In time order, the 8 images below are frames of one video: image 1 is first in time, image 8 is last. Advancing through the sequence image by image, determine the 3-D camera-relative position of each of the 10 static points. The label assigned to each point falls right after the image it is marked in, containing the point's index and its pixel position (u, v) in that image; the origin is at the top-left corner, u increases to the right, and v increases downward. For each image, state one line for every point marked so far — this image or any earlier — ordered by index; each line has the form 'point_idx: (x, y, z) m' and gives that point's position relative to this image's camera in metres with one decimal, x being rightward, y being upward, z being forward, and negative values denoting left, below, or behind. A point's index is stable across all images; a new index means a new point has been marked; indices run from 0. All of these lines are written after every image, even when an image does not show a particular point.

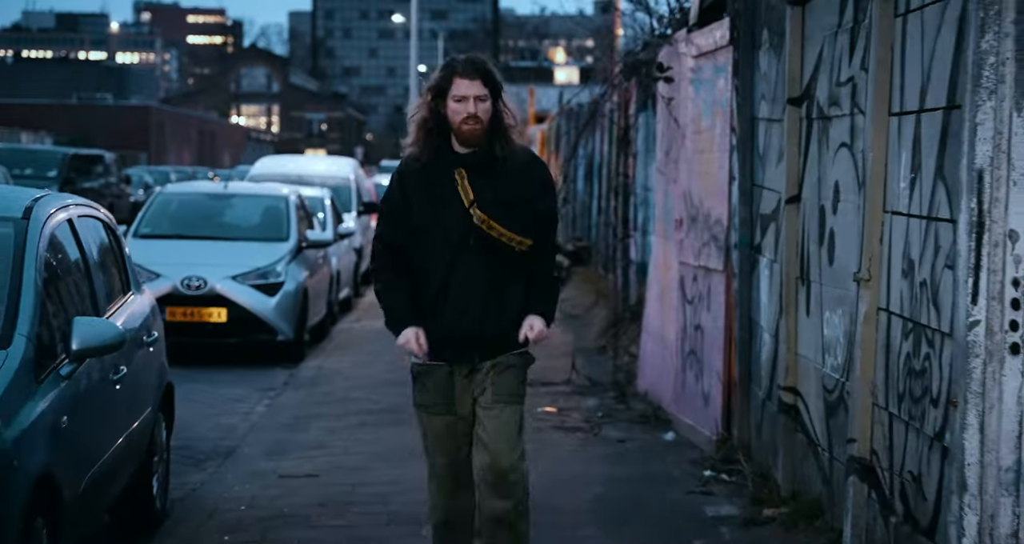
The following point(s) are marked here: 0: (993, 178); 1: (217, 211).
0: (+1.4, +0.3, +4.2) m
1: (-2.7, +0.6, +13.7) m
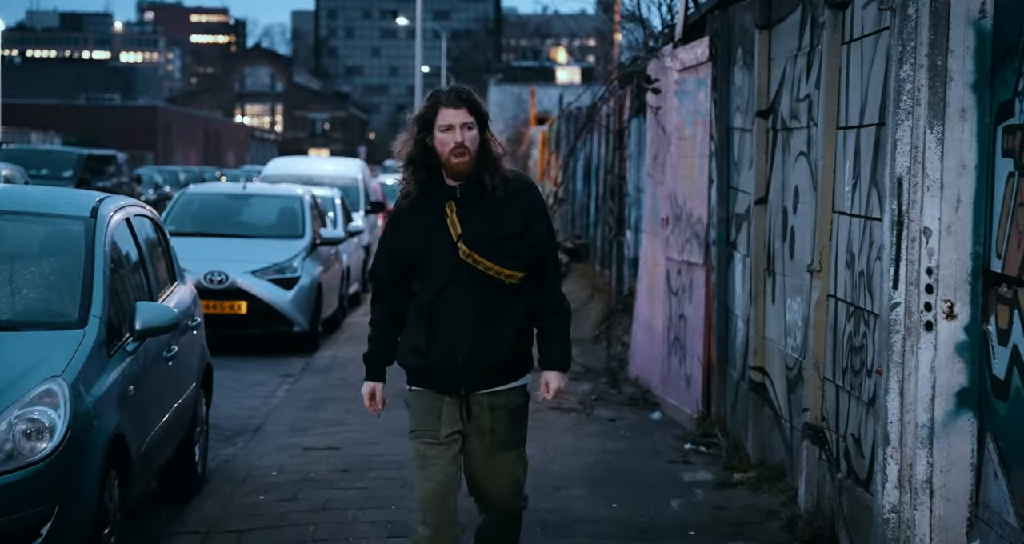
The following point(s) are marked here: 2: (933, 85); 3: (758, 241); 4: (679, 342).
0: (+1.4, +0.3, +5.1) m
1: (-2.7, +0.6, +14.5) m
2: (+1.4, +0.6, +5.0) m
3: (+1.2, +0.2, +7.6) m
4: (+1.1, -0.4, +9.5) m
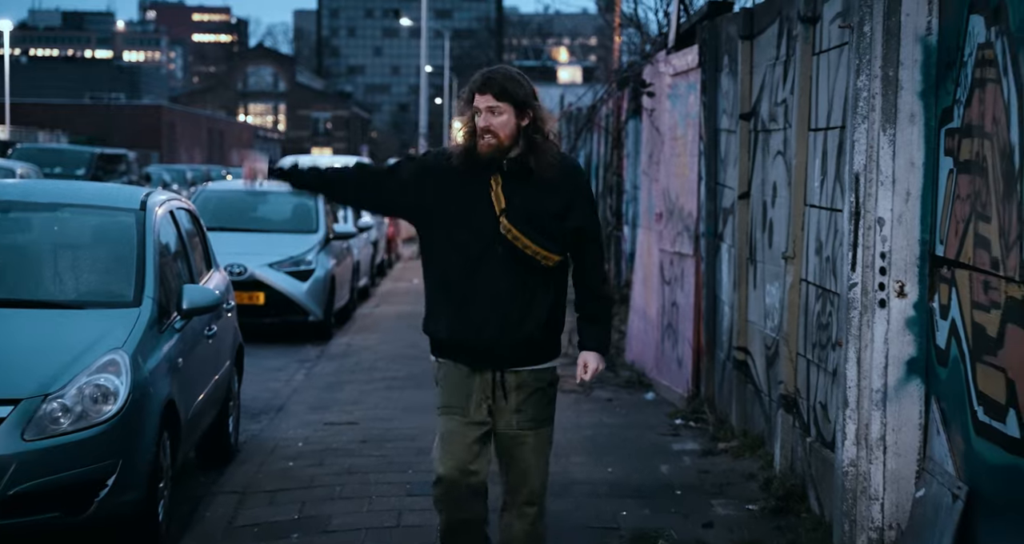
0: (+1.4, +0.4, +5.8) m
1: (-2.6, +0.7, +15.3) m
2: (+1.4, +0.7, +5.8) m
3: (+1.3, +0.2, +8.3) m
4: (+1.1, -0.4, +10.3) m
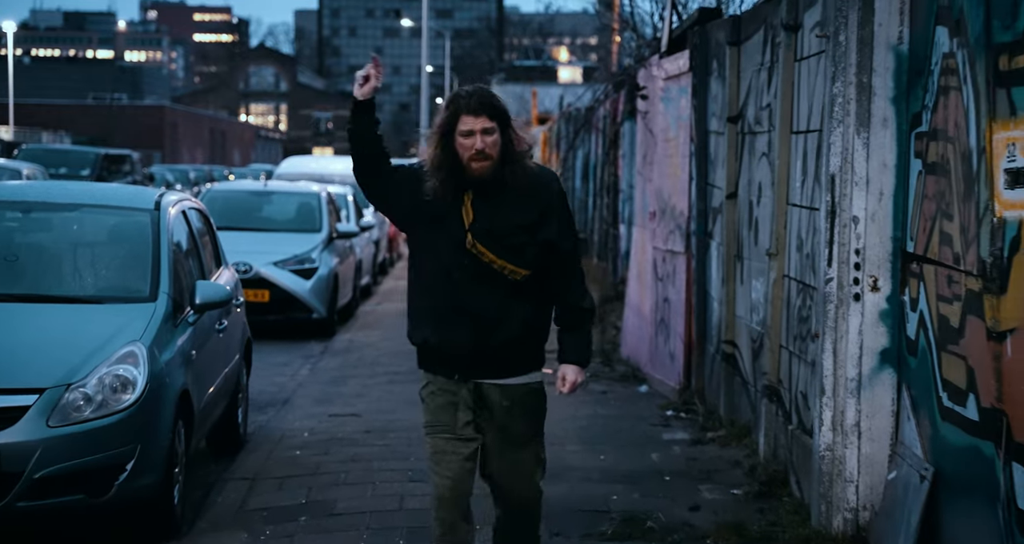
0: (+1.4, +0.4, +6.2) m
1: (-2.6, +0.7, +15.6) m
2: (+1.4, +0.7, +6.1) m
3: (+1.2, +0.2, +8.7) m
4: (+1.1, -0.4, +10.6) m
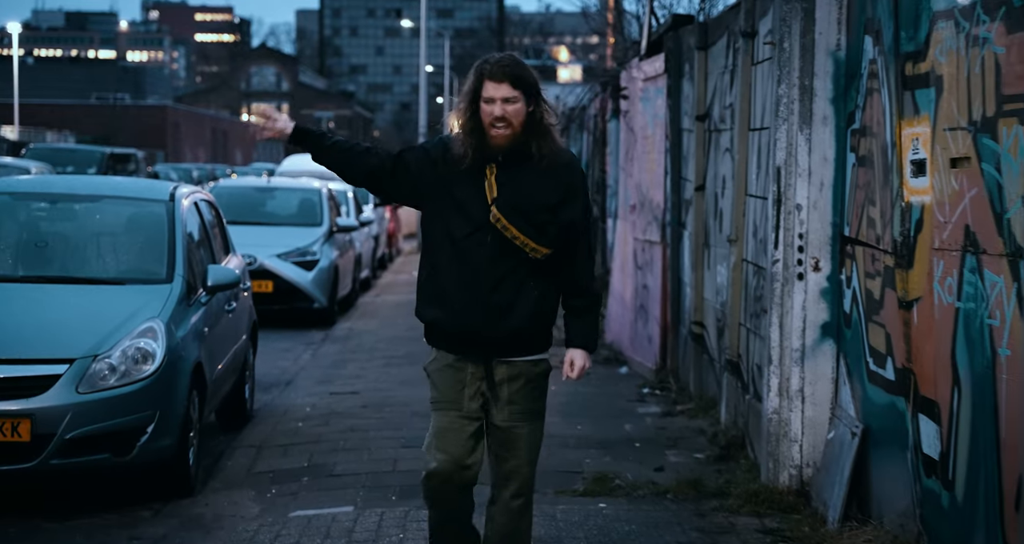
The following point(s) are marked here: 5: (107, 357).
0: (+1.3, +0.5, +6.9) m
1: (-2.7, +0.8, +16.4) m
2: (+1.3, +0.8, +6.9) m
3: (+1.2, +0.3, +9.4) m
4: (+1.0, -0.3, +11.4) m
5: (-1.9, -0.4, +6.9) m
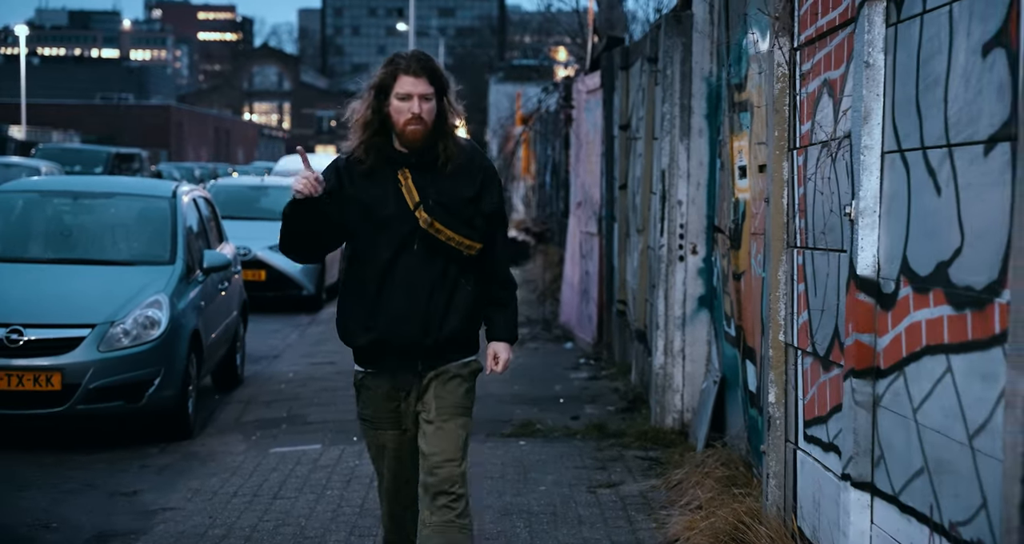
0: (+0.9, +0.6, +8.6) m
1: (-3.1, +0.9, +18.0) m
2: (+1.0, +0.9, +8.5) m
3: (+0.8, +0.4, +11.1) m
4: (+0.6, -0.2, +13.0) m
5: (-2.2, -0.3, +8.6) m
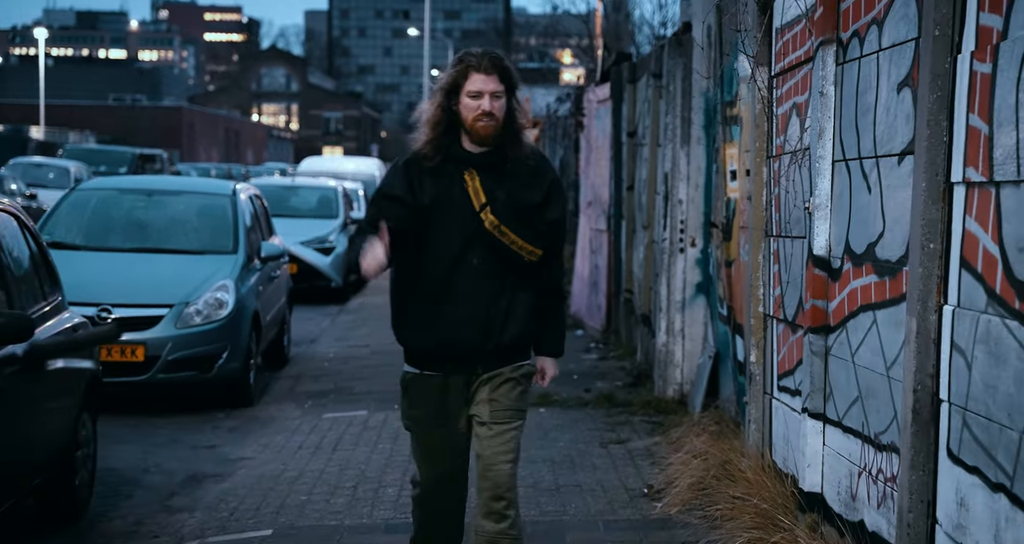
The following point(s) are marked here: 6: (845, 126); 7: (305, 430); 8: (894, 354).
0: (+1.1, +0.6, +9.9) m
1: (-2.9, +0.9, +19.3) m
2: (+1.1, +0.9, +9.8) m
3: (+1.0, +0.5, +12.3) m
4: (+0.8, -0.1, +14.3) m
5: (-2.1, -0.2, +9.9) m
6: (+1.2, +0.5, +5.3) m
7: (-1.3, -1.0, +9.3) m
8: (+1.2, -0.3, +4.8) m
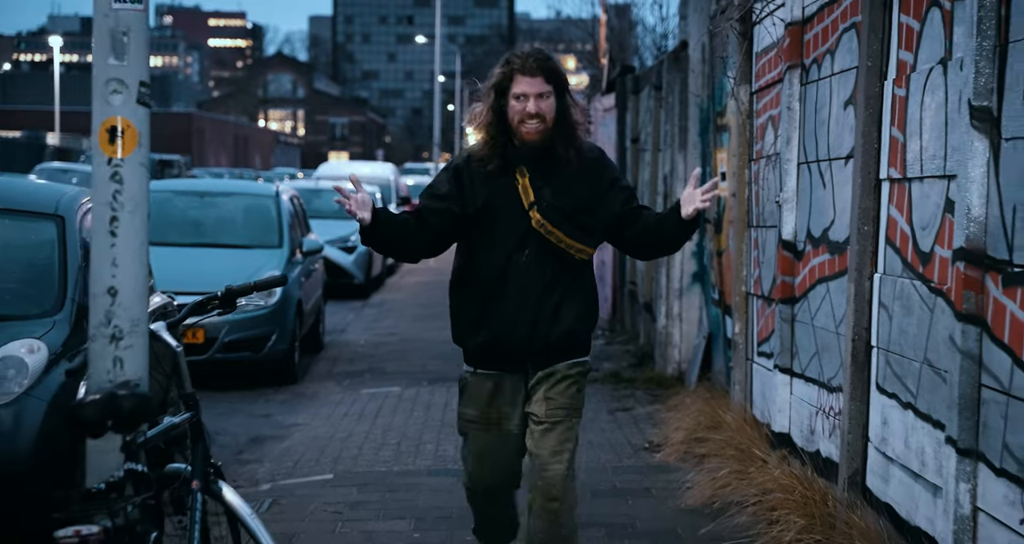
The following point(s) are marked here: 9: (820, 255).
0: (+1.2, +0.7, +11.1) m
1: (-2.7, +1.0, +20.6) m
2: (+1.2, +1.0, +11.0) m
3: (+1.1, +0.5, +13.6) m
4: (+0.9, -0.1, +15.5) m
5: (-2.0, -0.2, +11.1) m
6: (+1.3, +0.6, +6.6) m
7: (-1.2, -0.9, +10.6) m
8: (+1.3, -0.2, +6.0) m
9: (+1.3, +0.1, +6.3) m
